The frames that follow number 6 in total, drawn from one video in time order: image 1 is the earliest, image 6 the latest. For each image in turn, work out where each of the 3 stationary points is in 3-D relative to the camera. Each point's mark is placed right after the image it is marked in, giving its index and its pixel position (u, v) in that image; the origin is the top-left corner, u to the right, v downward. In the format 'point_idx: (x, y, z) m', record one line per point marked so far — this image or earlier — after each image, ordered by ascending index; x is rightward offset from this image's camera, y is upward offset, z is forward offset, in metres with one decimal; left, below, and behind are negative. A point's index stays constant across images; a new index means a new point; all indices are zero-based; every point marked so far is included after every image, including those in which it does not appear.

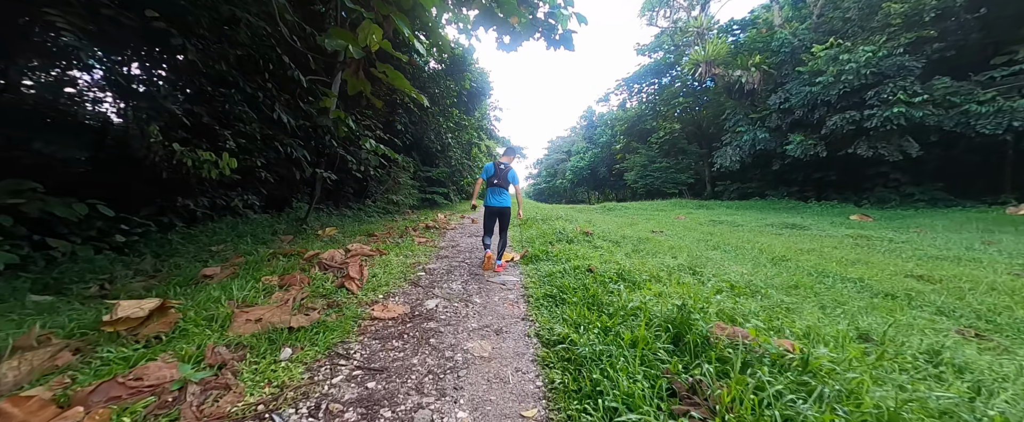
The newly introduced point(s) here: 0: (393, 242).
0: (-1.6, -0.4, +4.3) m
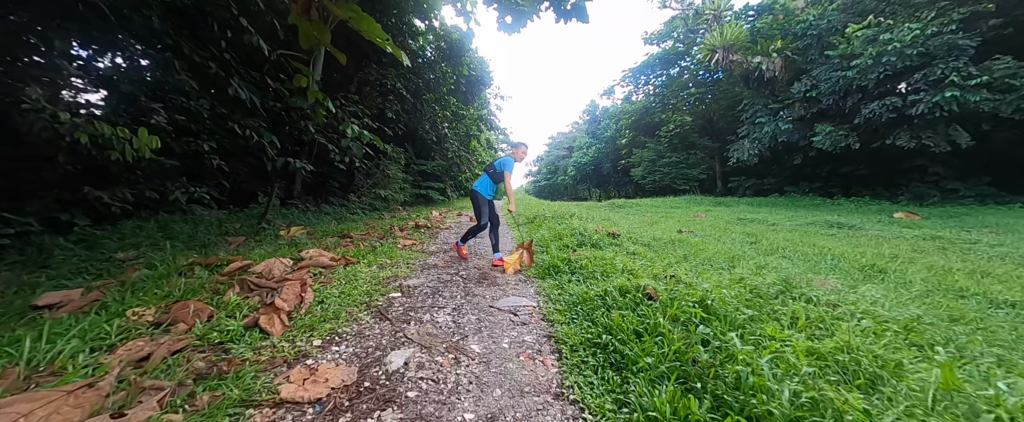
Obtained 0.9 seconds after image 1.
0: (-1.5, -0.4, +3.4) m
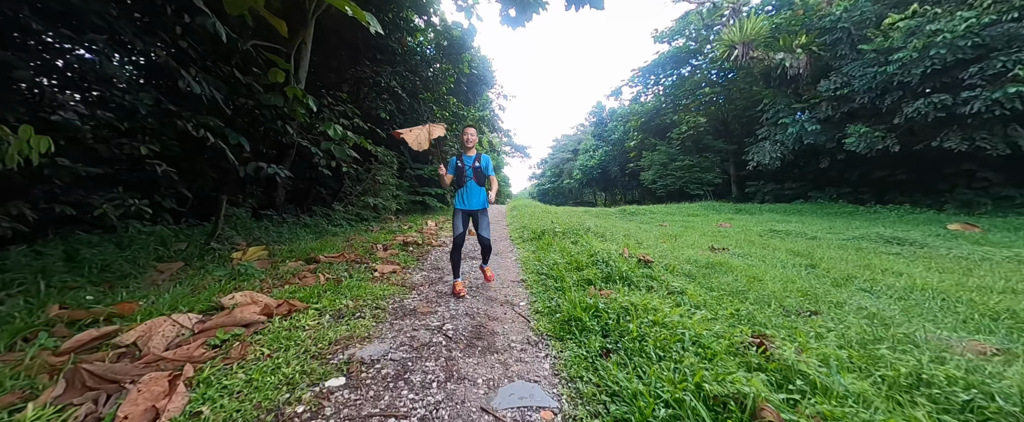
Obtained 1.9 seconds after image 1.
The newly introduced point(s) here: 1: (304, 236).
0: (-1.5, -0.6, +2.7) m
1: (-3.1, -0.4, +4.7) m
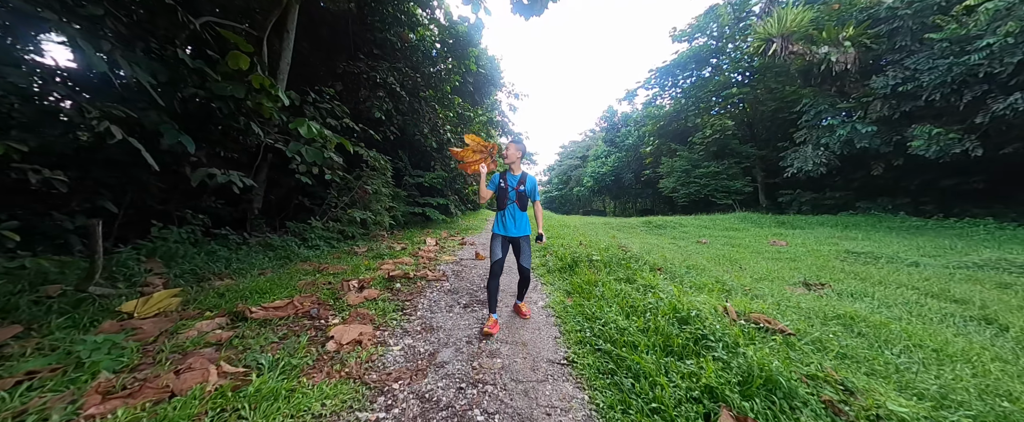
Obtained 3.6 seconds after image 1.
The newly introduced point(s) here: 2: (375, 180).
0: (-1.3, -0.7, +1.6) m
1: (-2.9, -0.6, +3.6) m
2: (-2.7, +0.6, +6.0) m
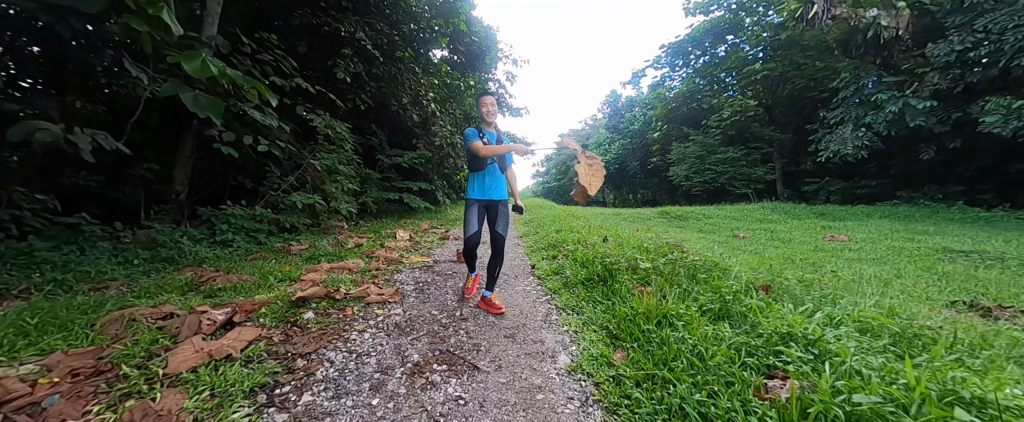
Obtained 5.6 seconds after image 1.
0: (-1.3, -0.6, +0.3) m
1: (-2.9, -0.5, +2.2) m
2: (-2.7, +0.8, +4.7) m
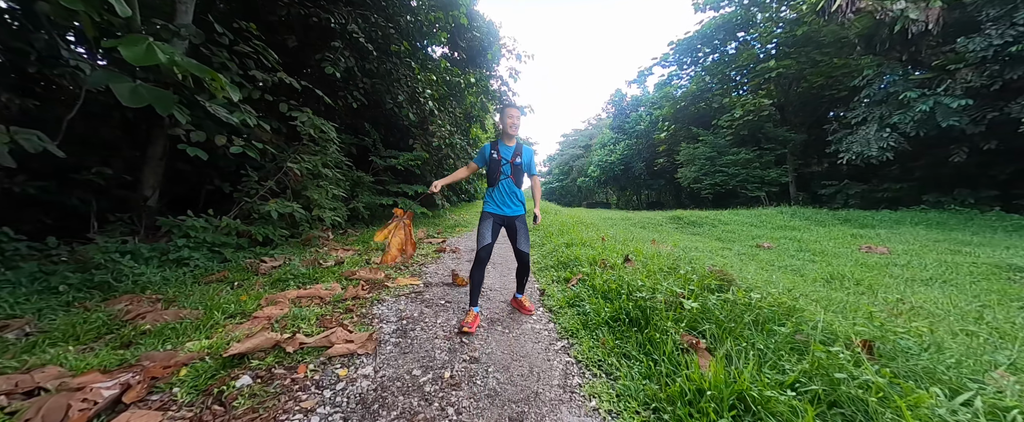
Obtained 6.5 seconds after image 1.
0: (-1.3, -0.8, -0.2) m
1: (-2.8, -0.6, +1.8) m
2: (-2.6, +0.7, +4.2) m
